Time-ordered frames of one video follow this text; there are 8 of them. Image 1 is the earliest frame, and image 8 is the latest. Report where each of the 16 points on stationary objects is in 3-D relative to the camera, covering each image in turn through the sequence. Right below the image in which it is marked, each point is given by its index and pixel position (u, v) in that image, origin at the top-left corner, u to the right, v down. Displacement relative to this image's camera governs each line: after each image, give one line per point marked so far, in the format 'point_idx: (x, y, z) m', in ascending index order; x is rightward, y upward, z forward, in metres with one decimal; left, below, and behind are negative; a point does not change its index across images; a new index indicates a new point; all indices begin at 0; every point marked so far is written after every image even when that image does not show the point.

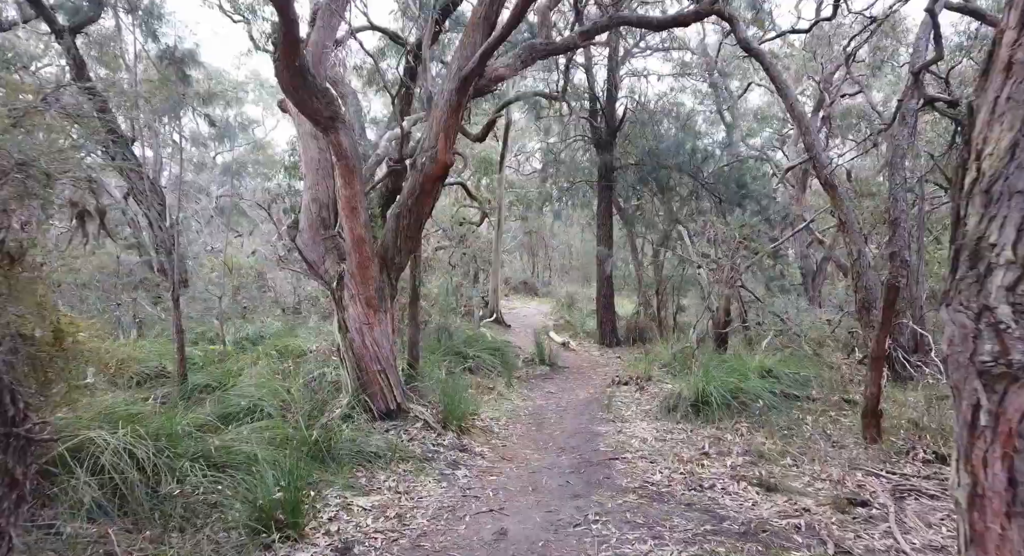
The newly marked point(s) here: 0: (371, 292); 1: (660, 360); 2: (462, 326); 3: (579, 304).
0: (-1.2, -0.1, +5.2) m
1: (+1.9, -1.1, +7.9) m
2: (-0.8, -0.8, +9.6) m
3: (+1.8, -0.7, +15.9) m
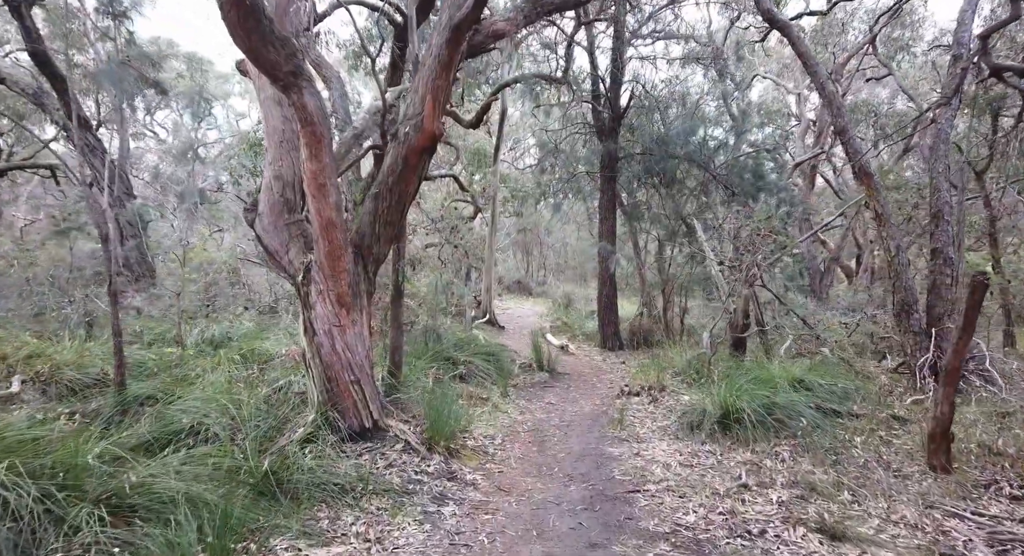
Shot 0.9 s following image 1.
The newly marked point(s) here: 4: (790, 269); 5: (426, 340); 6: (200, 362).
0: (-1.2, -0.1, +4.4) m
1: (+1.9, -1.1, +7.1) m
2: (-0.9, -0.7, +8.8) m
3: (+1.6, -0.7, +15.1) m
4: (+4.1, +0.1, +8.9) m
5: (-1.0, -0.7, +7.1) m
6: (-3.2, -0.9, +6.3) m
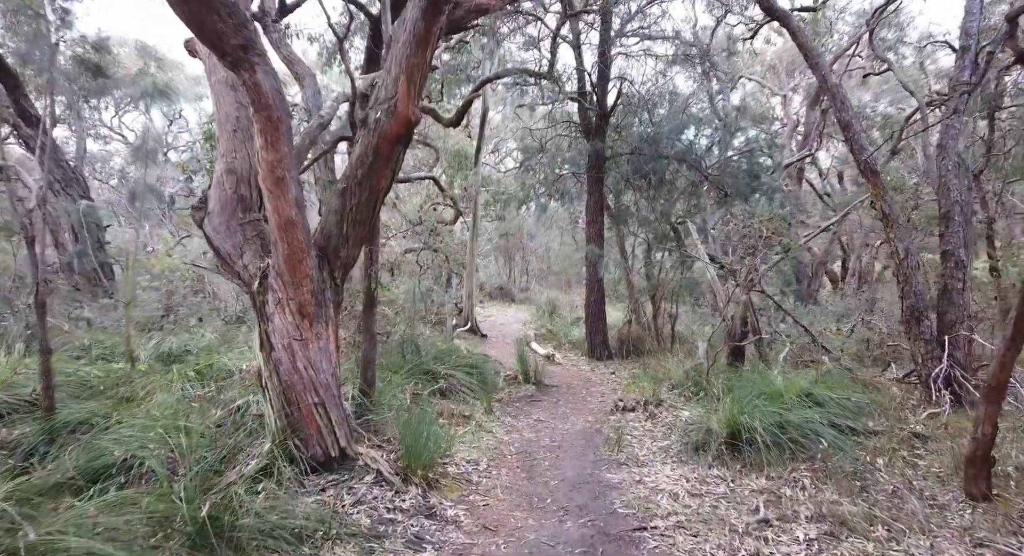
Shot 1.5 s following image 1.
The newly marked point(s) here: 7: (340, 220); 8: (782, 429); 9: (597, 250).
0: (-1.3, -0.1, +3.8) m
1: (+1.7, -1.1, +6.7) m
2: (-1.1, -0.8, +8.2) m
3: (+1.2, -0.8, +14.6) m
4: (+3.9, +0.1, +8.5) m
5: (-1.2, -0.8, +6.6) m
6: (-3.4, -0.9, +5.6) m
7: (-1.1, +0.4, +4.0) m
8: (+1.9, -1.1, +4.3) m
9: (+1.4, +0.5, +9.9) m
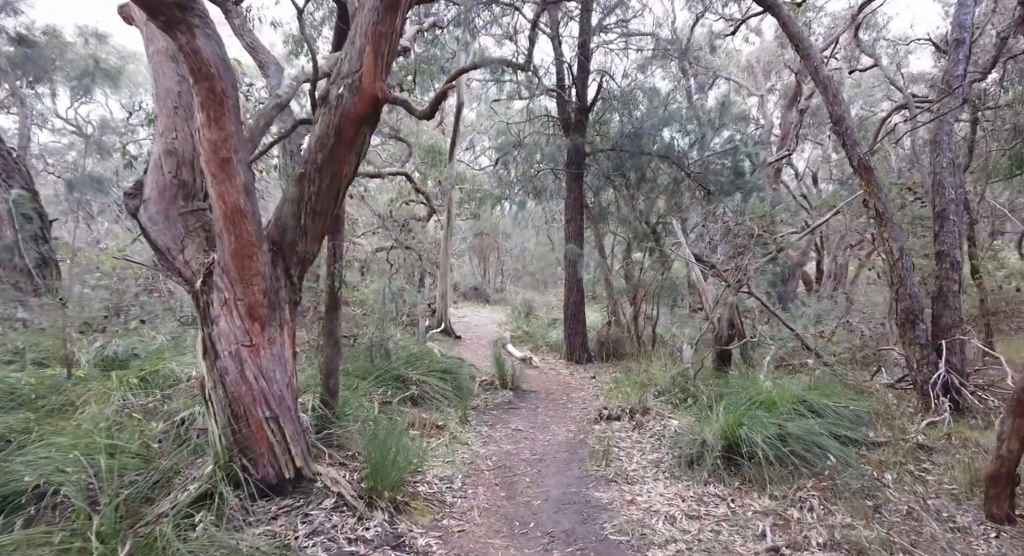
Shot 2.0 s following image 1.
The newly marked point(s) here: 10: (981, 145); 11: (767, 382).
0: (-1.4, -0.1, +3.4) m
1: (+1.5, -1.1, +6.3) m
2: (-1.4, -0.8, +7.8) m
3: (+0.6, -0.8, +14.2) m
4: (+3.5, +0.1, +8.3) m
5: (-1.4, -0.8, +6.1) m
6: (-3.6, -0.9, +5.1) m
7: (-1.2, +0.4, +3.5) m
8: (+1.8, -1.1, +4.0) m
9: (+1.0, +0.5, +9.6) m
10: (+6.8, +1.9, +8.7) m
11: (+2.5, -1.0, +6.0) m
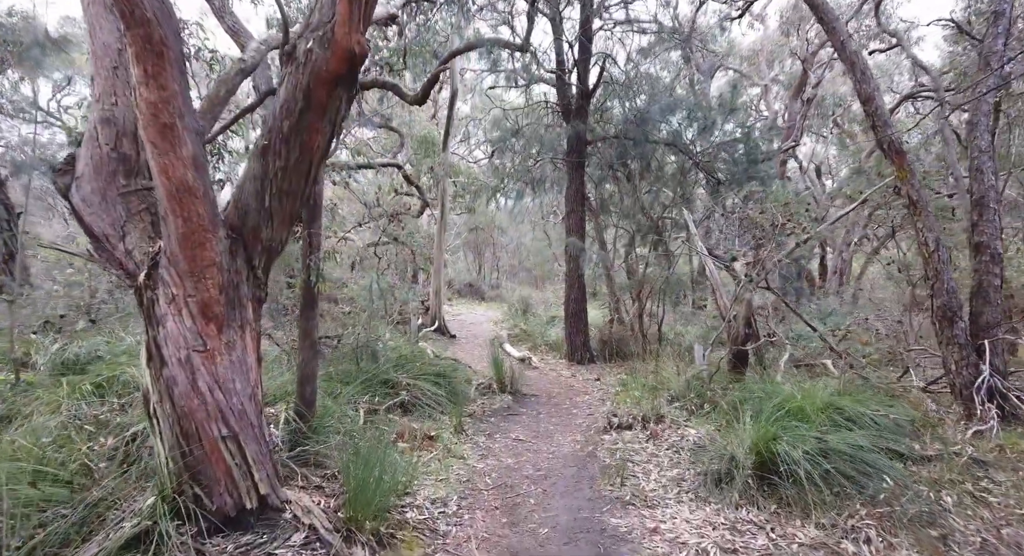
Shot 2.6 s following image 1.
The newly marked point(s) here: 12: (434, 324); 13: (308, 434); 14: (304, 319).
0: (-1.4, -0.1, +2.8) m
1: (+1.5, -1.1, +5.8) m
2: (-1.4, -0.7, +7.2) m
3: (+0.5, -0.7, +13.7) m
4: (+3.5, +0.1, +7.7) m
5: (-1.4, -0.8, +5.6) m
6: (-3.6, -0.9, +4.5) m
7: (-1.2, +0.4, +3.0) m
8: (+1.8, -1.0, +3.5) m
9: (+1.0, +0.5, +9.0) m
10: (+6.7, +2.0, +8.2) m
11: (+2.5, -1.0, +5.5) m
12: (-1.5, -0.9, +11.8) m
13: (-1.3, -1.0, +3.8) m
14: (-1.3, -0.3, +3.9) m
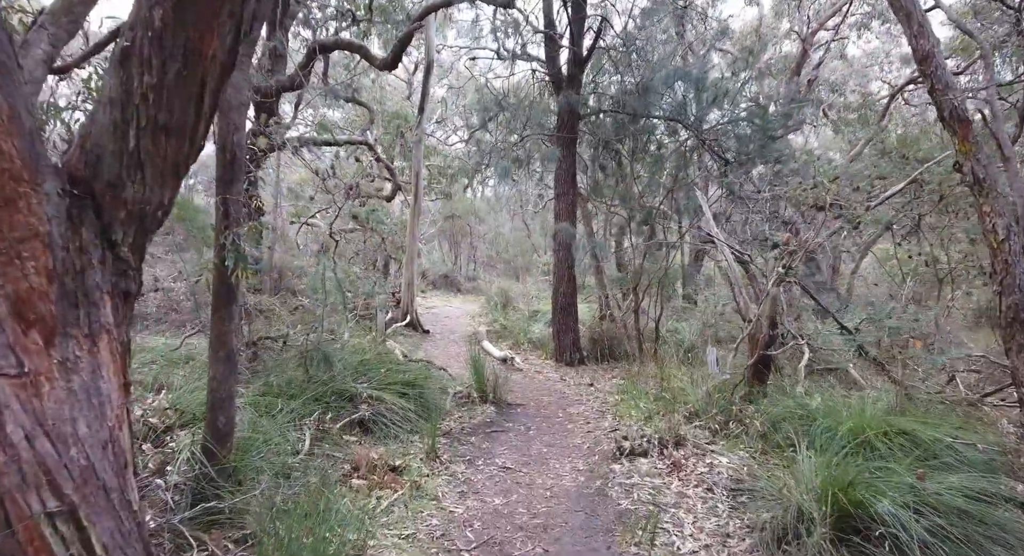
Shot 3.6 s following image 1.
0: (-1.4, 0.0, +1.7) m
1: (+1.4, -1.0, +4.8) m
2: (-1.6, -0.6, +6.2) m
3: (+0.1, -0.5, +12.7) m
4: (+3.3, +0.2, +6.9) m
5: (-1.5, -0.7, +4.5) m
6: (-3.6, -0.8, +3.4) m
7: (-1.2, +0.5, +1.9) m
8: (+1.8, -1.0, +2.6) m
9: (+0.7, +0.6, +8.1) m
10: (+6.5, +2.0, +7.5) m
11: (+2.4, -0.9, +4.6) m
12: (-1.9, -0.7, +10.8) m
13: (-1.3, -0.9, +2.8) m
14: (-1.4, -0.2, +2.9) m
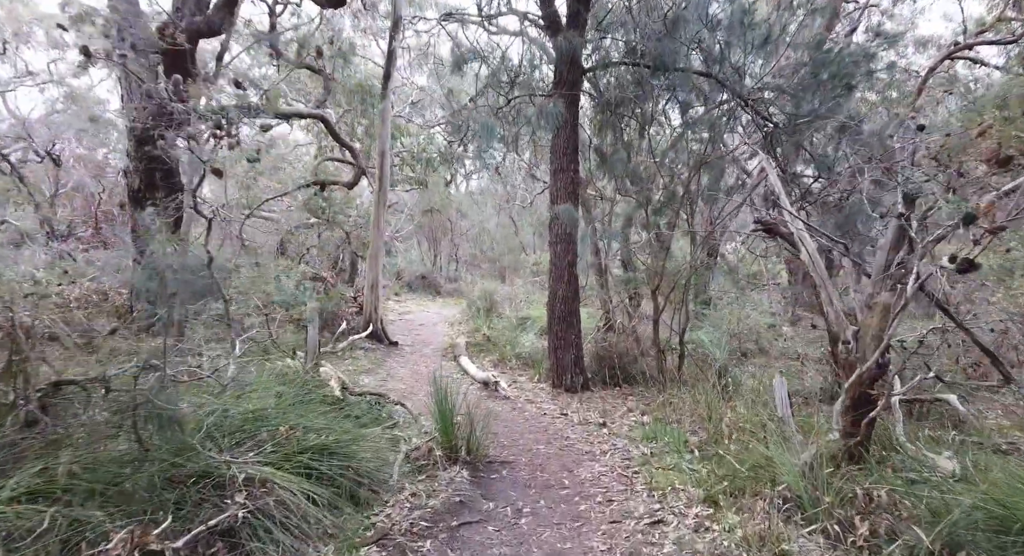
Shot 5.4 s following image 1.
0: (-1.4, 0.0, -0.1) m
1: (+1.3, -1.0, +3.0) m
2: (-1.7, -0.6, +4.3) m
3: (-0.2, -0.6, +10.9) m
4: (+3.2, +0.2, +5.1) m
5: (-1.6, -0.7, +2.6) m
6: (-3.7, -0.8, +1.5) m
7: (-1.3, +0.5, 0.0) m
8: (+1.7, -1.0, +0.8) m
9: (+0.6, +0.6, +6.2) m
10: (+6.4, +2.0, +5.8) m
11: (+2.3, -0.9, +2.8) m
12: (-2.1, -0.7, +8.9) m
13: (-1.4, -0.9, +0.9) m
14: (-1.4, -0.2, +1.0) m
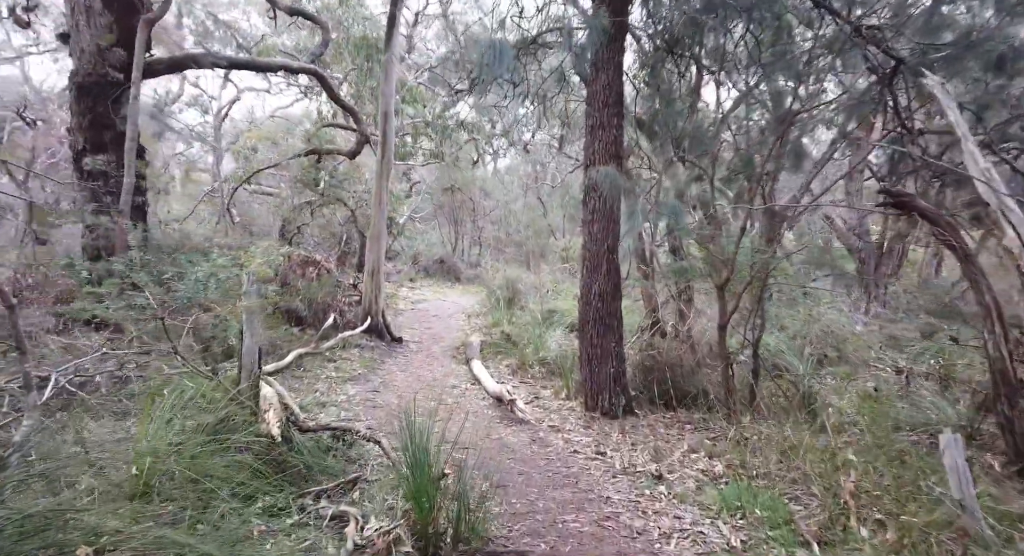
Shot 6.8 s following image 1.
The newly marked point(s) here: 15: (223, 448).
0: (-1.6, -0.1, -1.5) m
1: (+1.3, -1.0, +1.5) m
2: (-1.6, -0.6, +2.9) m
3: (+0.2, -0.3, +9.4) m
4: (+3.3, +0.2, +3.5) m
5: (-1.6, -0.6, +1.3) m
6: (-3.7, -0.8, +0.2) m
7: (-1.4, +0.4, -1.4) m
8: (+1.6, -1.1, -0.8) m
9: (+0.8, +0.7, +4.7) m
10: (+6.6, +2.0, +3.9) m
11: (+2.3, -0.9, +1.3) m
12: (-1.8, -0.6, +7.5) m
13: (-1.5, -0.9, -0.4) m
14: (-1.5, -0.2, -0.4) m
15: (-1.2, -0.7, +2.6) m
